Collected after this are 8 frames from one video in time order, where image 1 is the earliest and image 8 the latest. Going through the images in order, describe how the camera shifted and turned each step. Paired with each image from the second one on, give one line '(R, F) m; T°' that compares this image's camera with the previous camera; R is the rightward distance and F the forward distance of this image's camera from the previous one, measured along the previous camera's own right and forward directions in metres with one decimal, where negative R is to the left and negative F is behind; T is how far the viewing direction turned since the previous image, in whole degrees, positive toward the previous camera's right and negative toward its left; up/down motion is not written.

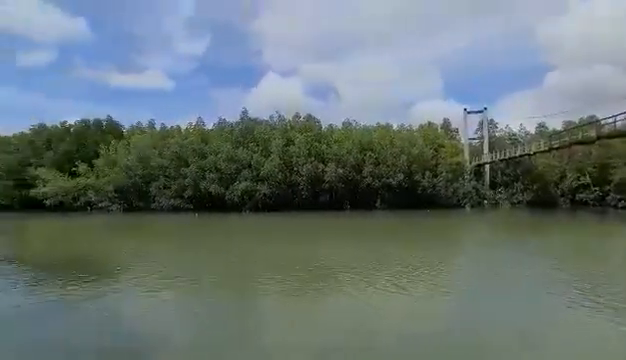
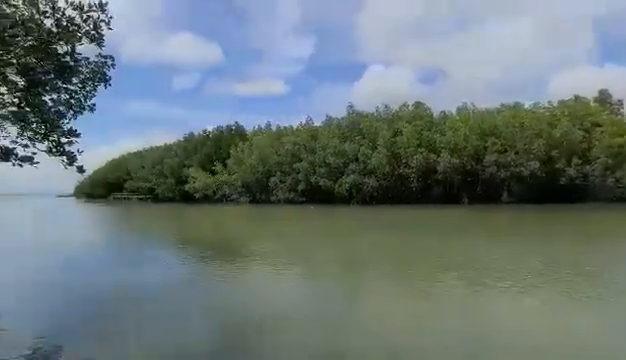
(-5.2, -14.4) m; -20°
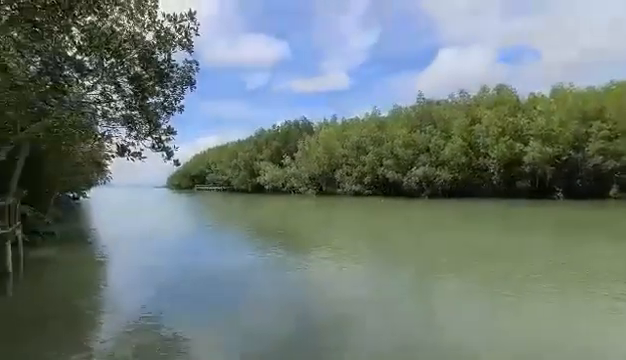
(+0.1, +0.6) m; -13°
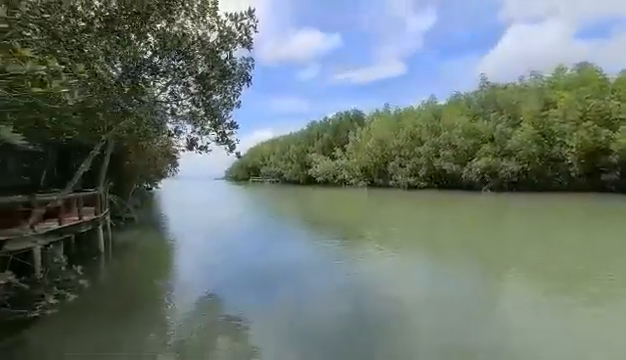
(+20.2, +19.1) m; -10°
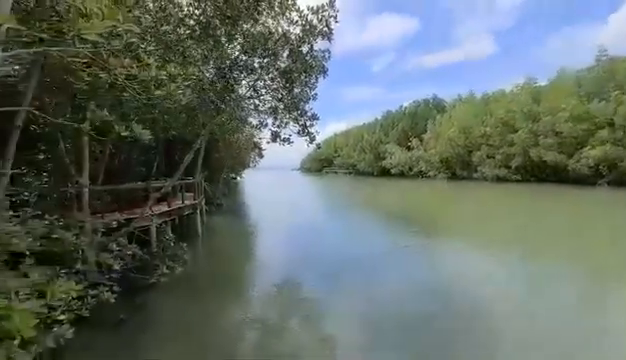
(-3.9, -0.5) m; -14°
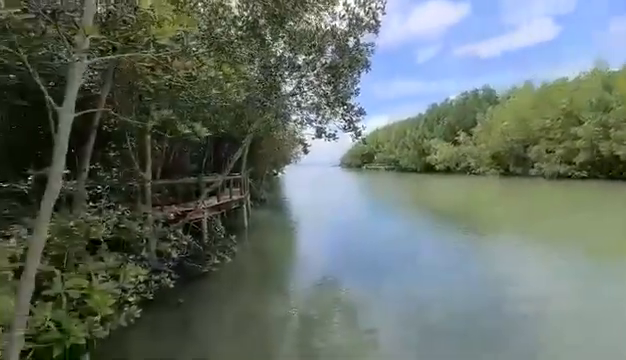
(-3.7, -0.4) m; -8°
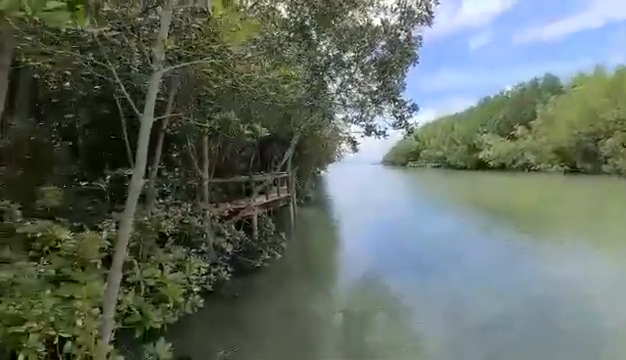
(-4.9, -0.8) m; -8°
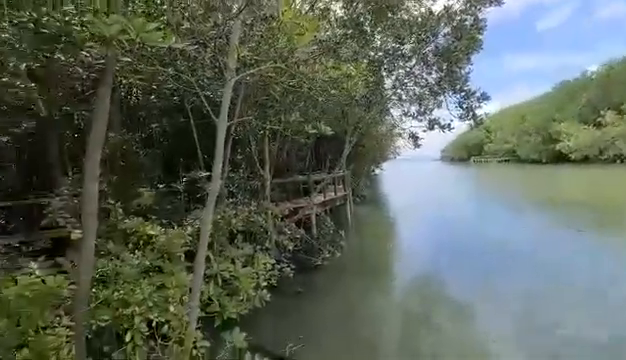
(-3.5, -0.5) m; -10°
